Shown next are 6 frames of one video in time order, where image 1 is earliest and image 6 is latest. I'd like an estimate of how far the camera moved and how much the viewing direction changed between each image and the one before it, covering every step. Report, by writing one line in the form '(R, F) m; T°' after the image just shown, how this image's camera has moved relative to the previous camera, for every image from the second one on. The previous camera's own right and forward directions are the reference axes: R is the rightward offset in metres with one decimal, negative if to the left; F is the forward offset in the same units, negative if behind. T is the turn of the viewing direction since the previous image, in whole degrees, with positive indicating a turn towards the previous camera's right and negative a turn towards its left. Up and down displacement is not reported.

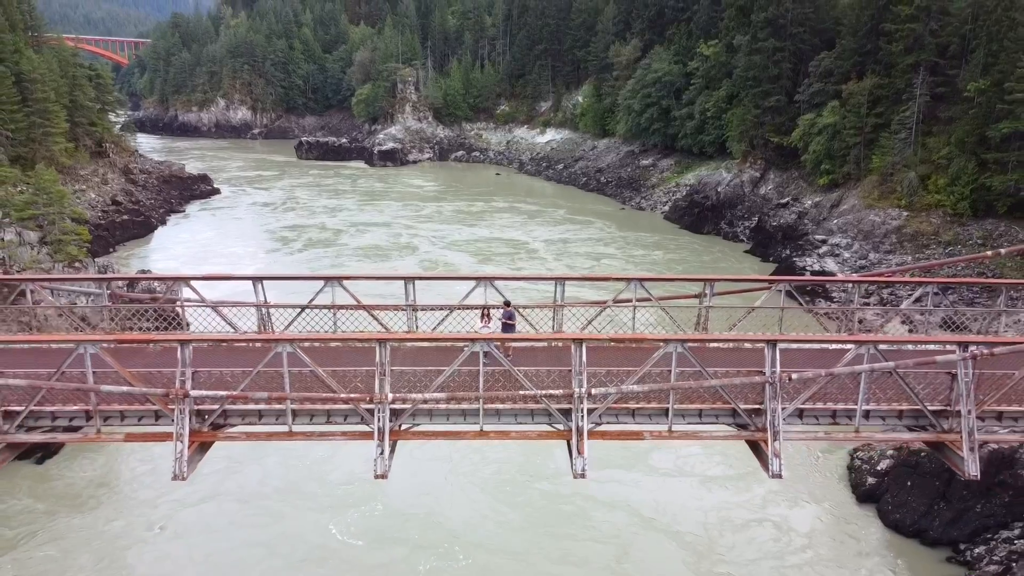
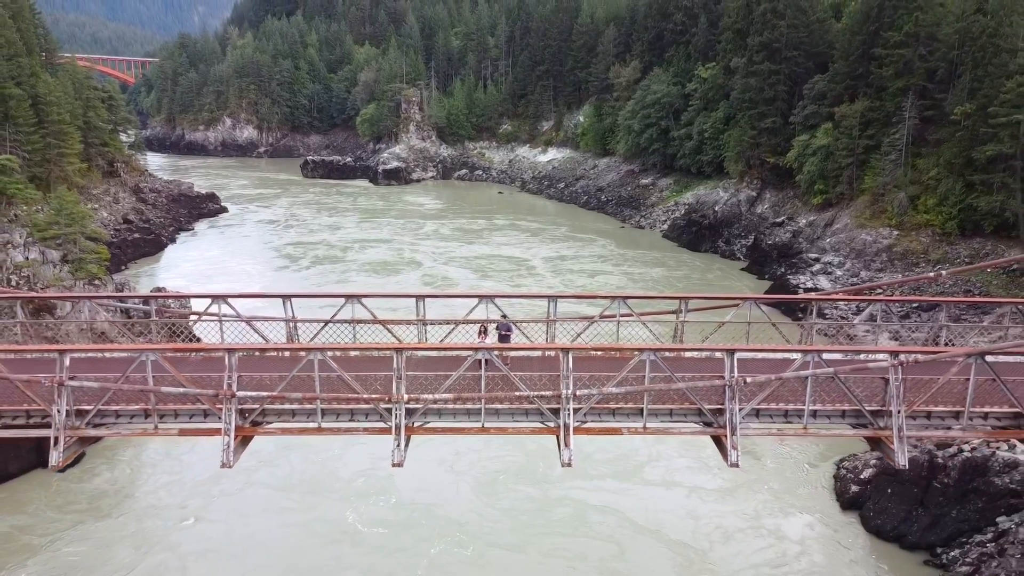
(0.0, -0.7) m; 0°
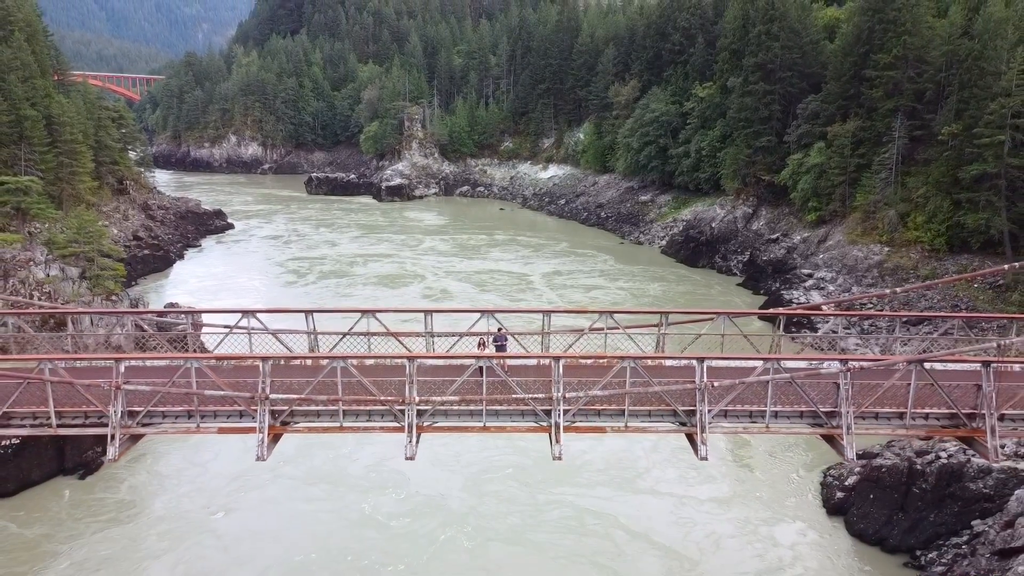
(0.0, -0.7) m; 0°
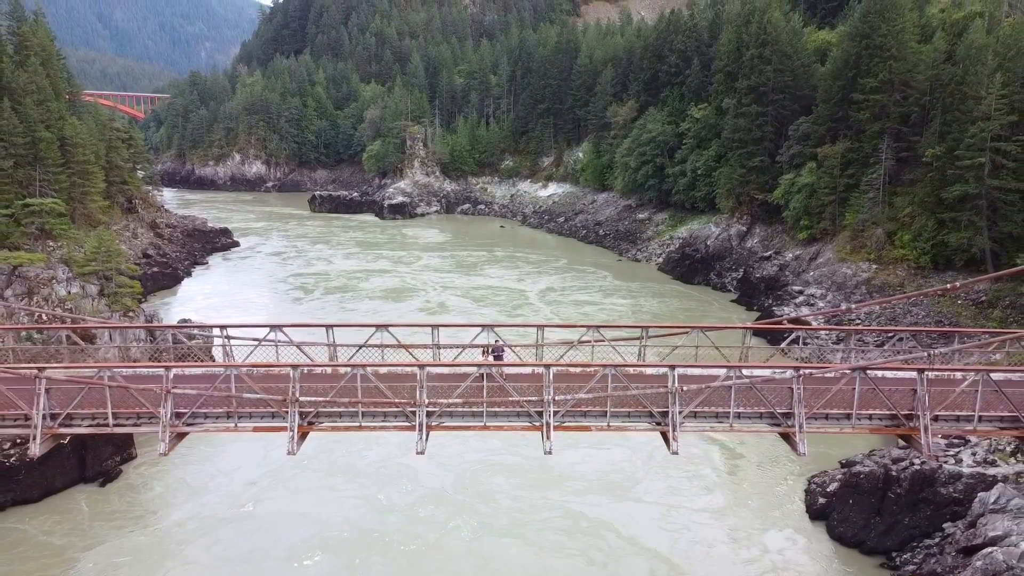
(0.0, -0.8) m; 0°
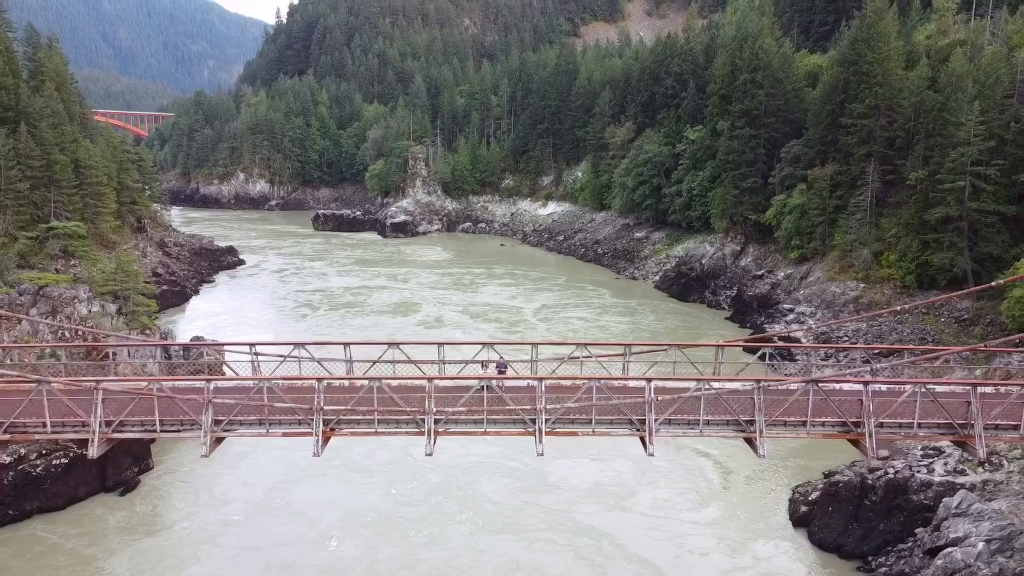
(0.0, -0.9) m; 0°
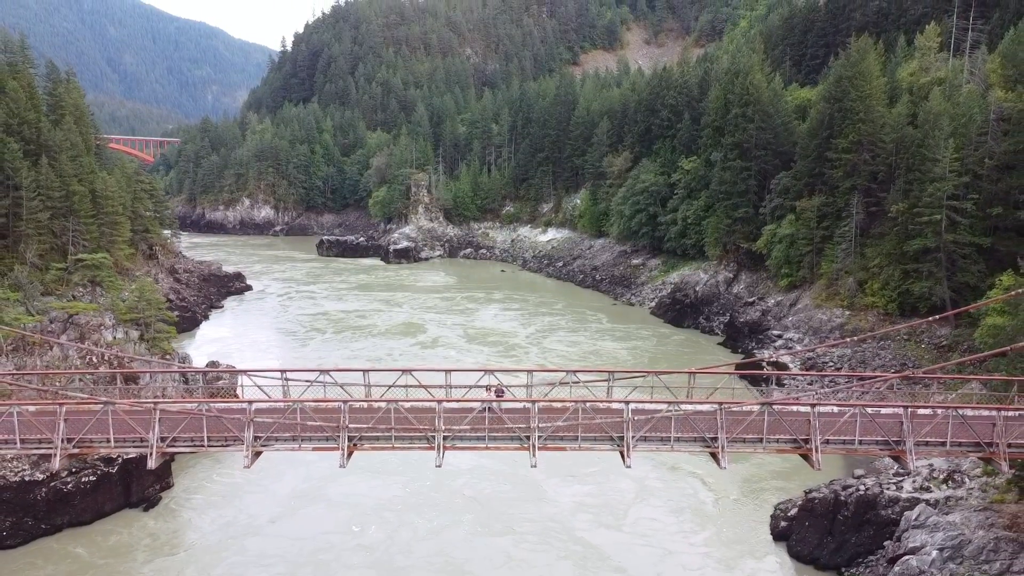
(0.0, -1.2) m; 0°
